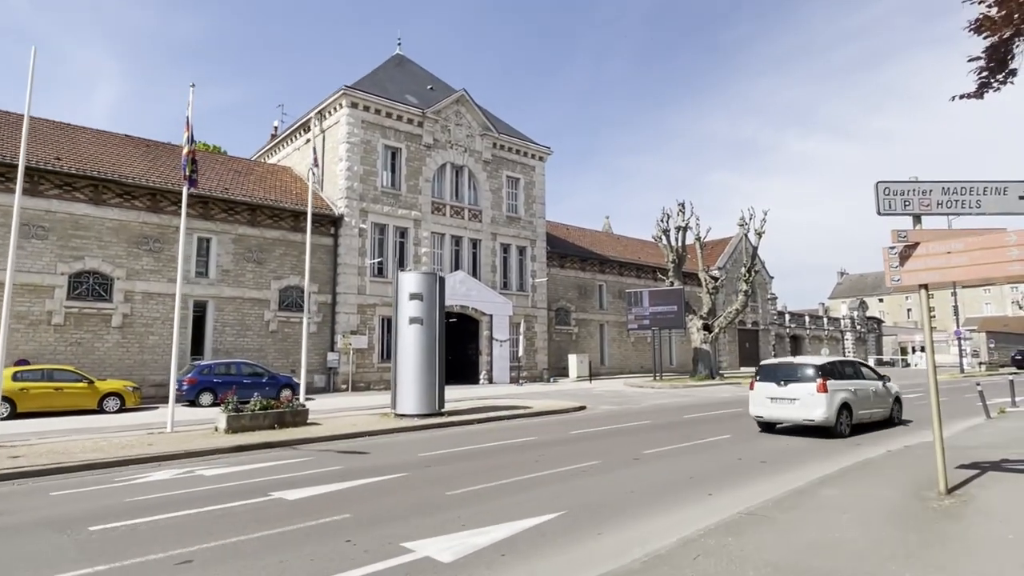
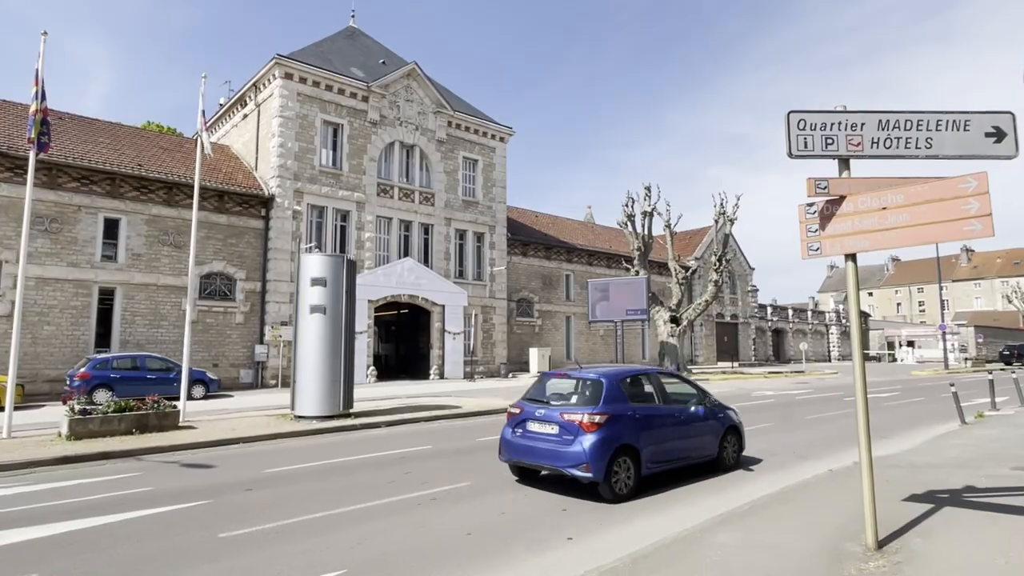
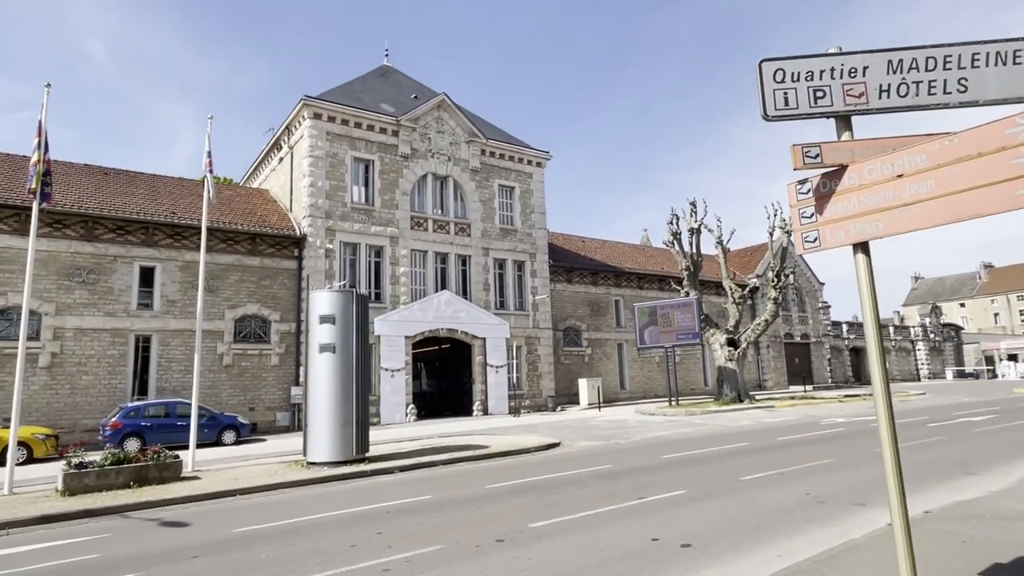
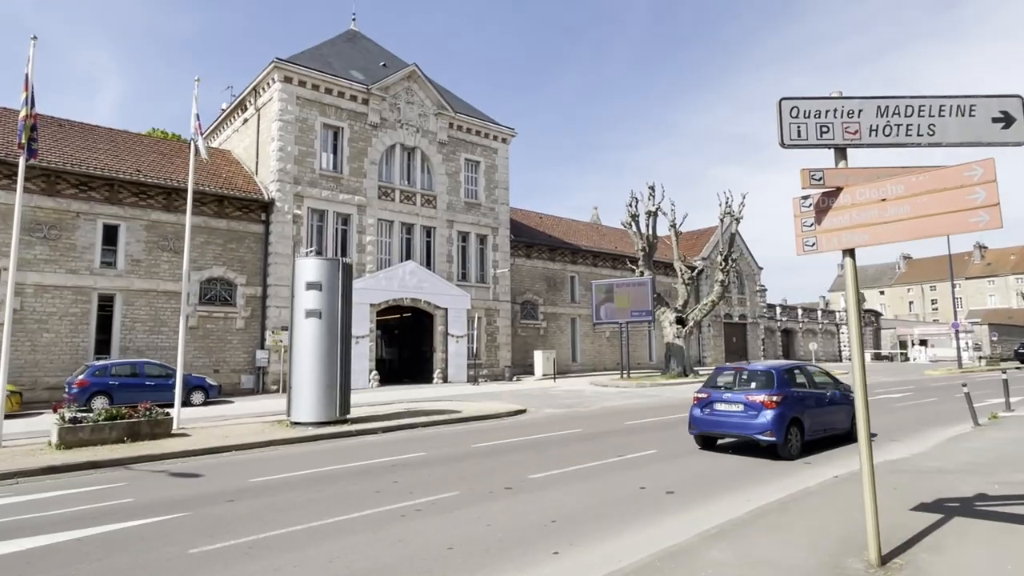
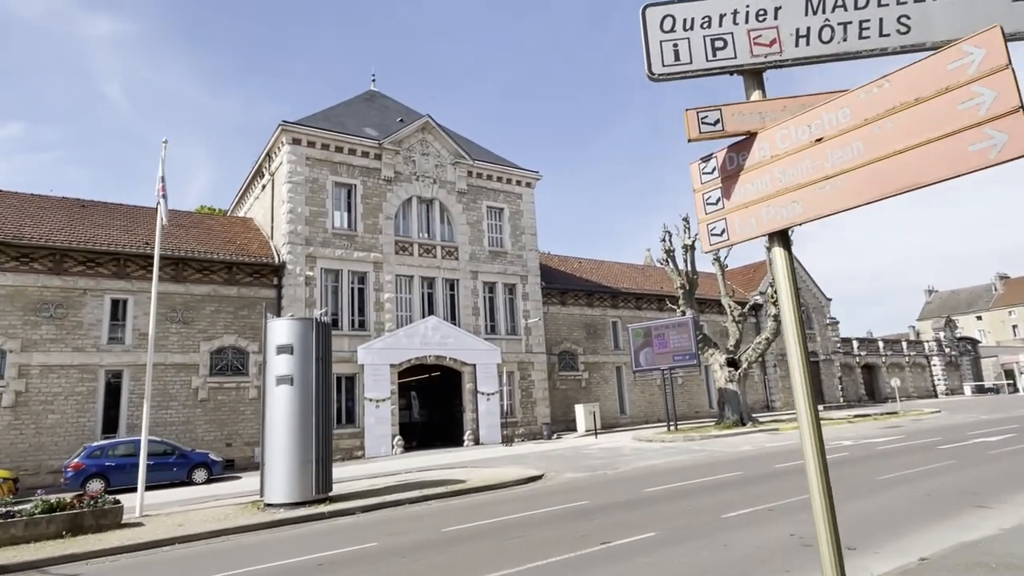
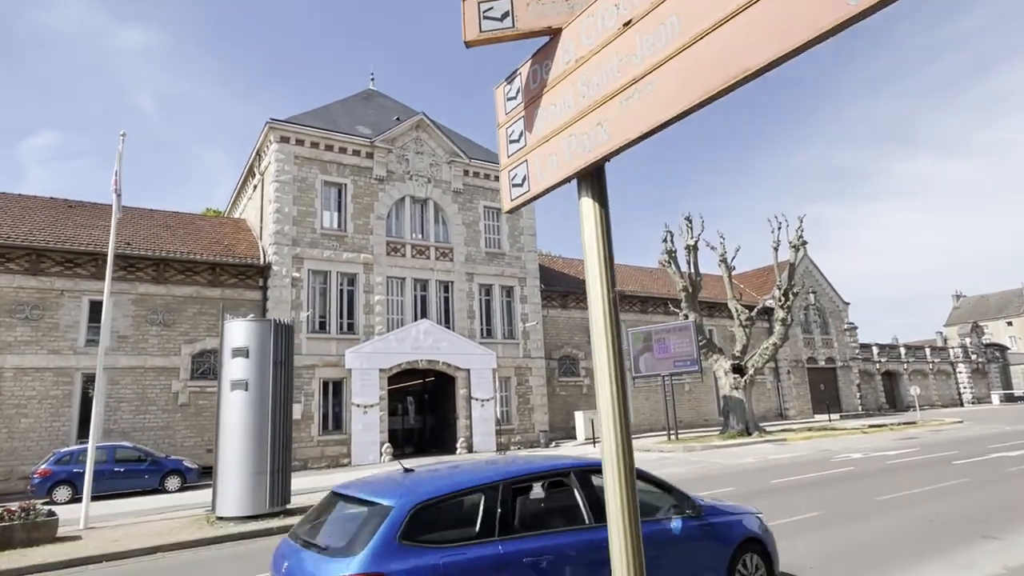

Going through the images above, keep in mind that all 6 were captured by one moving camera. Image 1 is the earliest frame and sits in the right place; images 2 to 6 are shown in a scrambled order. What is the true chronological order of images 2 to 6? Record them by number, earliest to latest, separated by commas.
2, 4, 3, 5, 6
